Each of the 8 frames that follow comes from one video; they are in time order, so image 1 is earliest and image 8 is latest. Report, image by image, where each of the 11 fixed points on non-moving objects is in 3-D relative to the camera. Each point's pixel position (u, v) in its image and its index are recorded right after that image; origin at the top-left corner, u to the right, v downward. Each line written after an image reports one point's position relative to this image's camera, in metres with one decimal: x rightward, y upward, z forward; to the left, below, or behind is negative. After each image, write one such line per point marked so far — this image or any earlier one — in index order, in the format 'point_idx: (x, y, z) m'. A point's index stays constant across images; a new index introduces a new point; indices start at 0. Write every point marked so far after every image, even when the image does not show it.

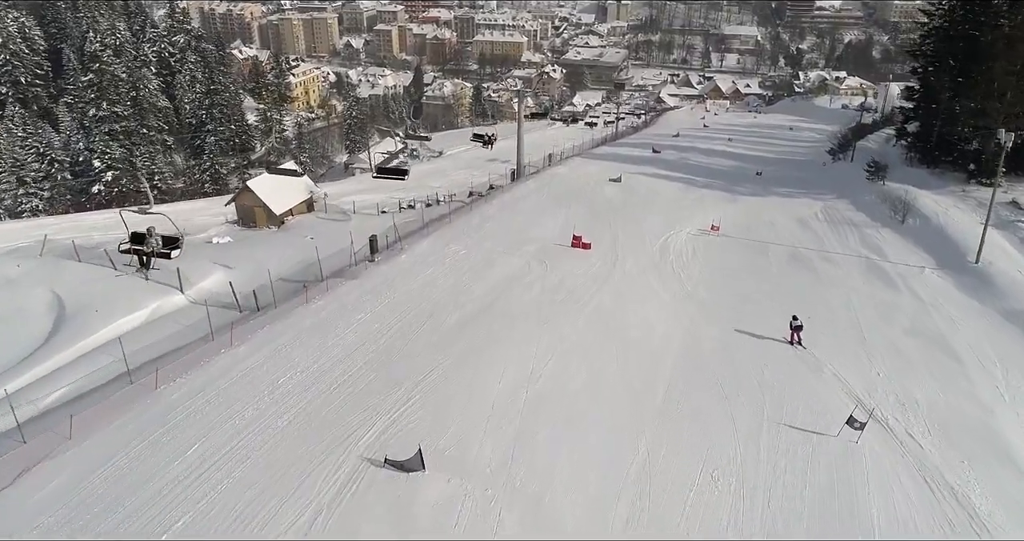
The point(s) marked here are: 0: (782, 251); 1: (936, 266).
0: (+6.6, +0.4, +17.6) m
1: (+9.8, +0.1, +16.7) m
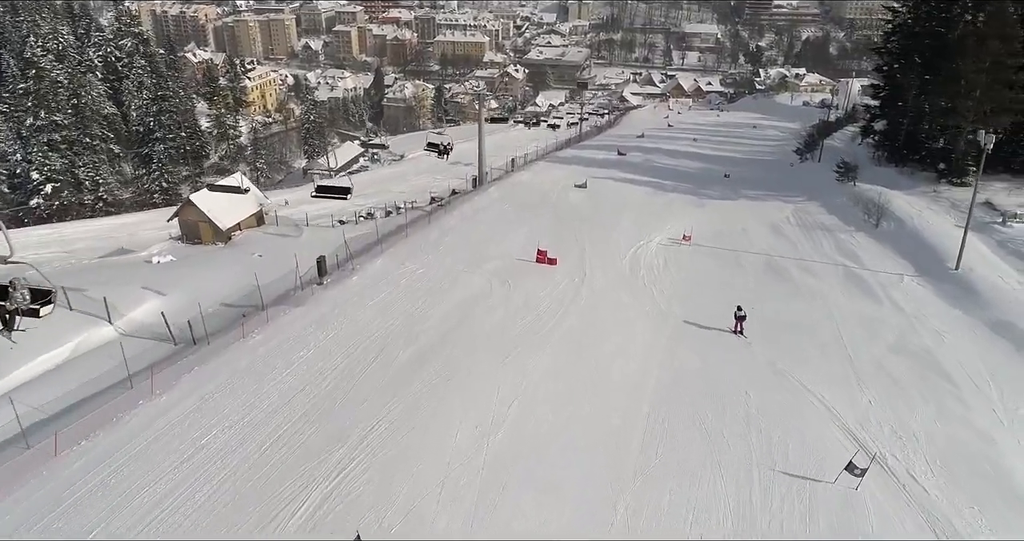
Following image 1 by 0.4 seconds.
0: (+5.7, +0.2, +16.8) m
1: (+9.0, -0.1, +16.0) m
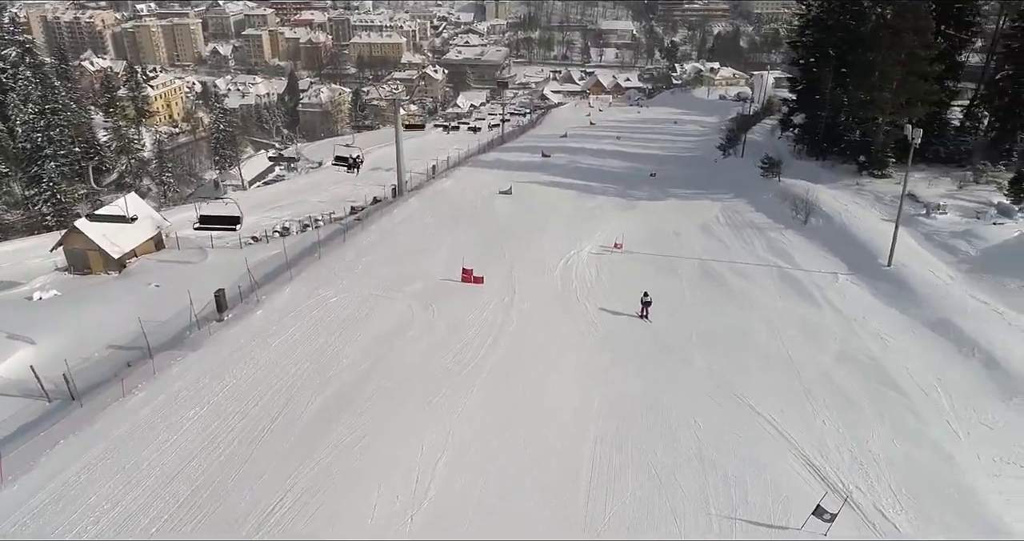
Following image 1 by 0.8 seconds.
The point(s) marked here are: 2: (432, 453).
0: (+4.0, +0.1, +16.2) m
1: (+7.4, 0.0, +15.7) m
2: (-0.9, -2.1, +8.5) m
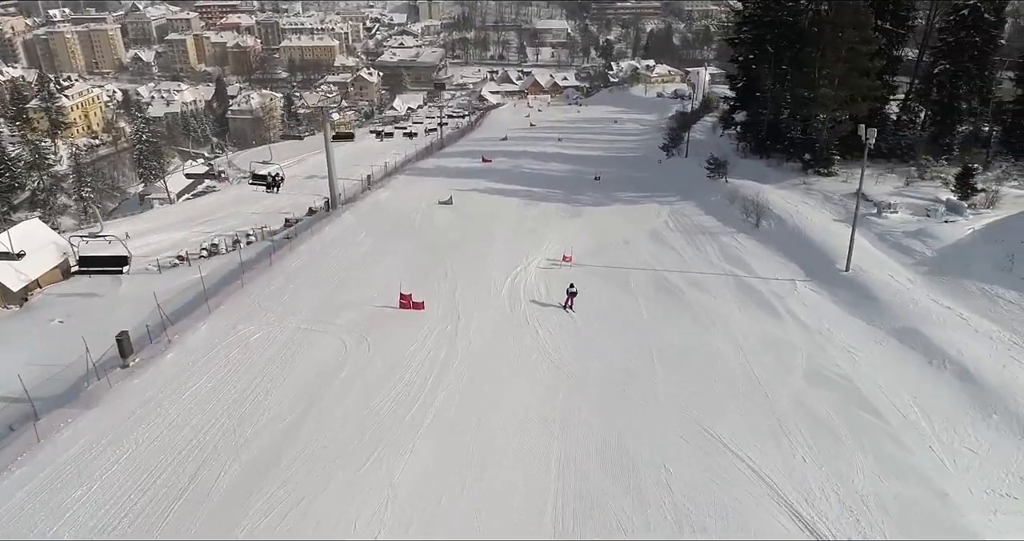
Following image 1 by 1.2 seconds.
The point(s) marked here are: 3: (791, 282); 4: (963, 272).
0: (+2.8, -0.2, +15.3) m
1: (+6.2, -0.1, +15.1) m
2: (-1.5, -2.6, +7.3) m
3: (+5.8, -0.3, +15.0) m
4: (+8.8, 0.0, +14.1) m
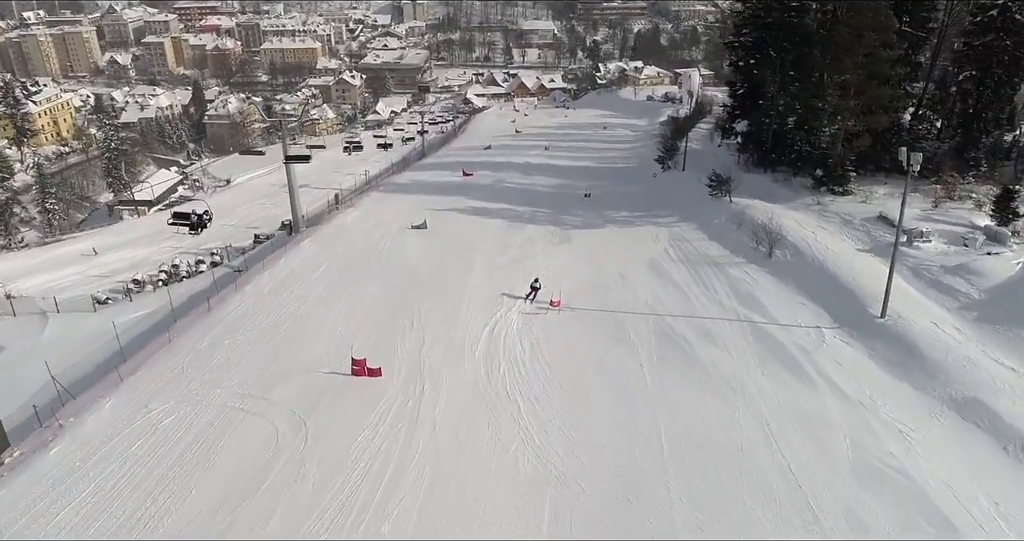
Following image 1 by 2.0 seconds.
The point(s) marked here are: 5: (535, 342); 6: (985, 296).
0: (+2.4, -1.0, +13.1) m
1: (+5.8, -1.0, +13.0) m
2: (-1.7, -3.5, +5.0) m
3: (+5.4, -1.1, +12.8) m
4: (+8.4, -0.8, +11.9) m
5: (+0.4, -1.2, +12.4) m
6: (+8.4, -0.5, +12.8) m
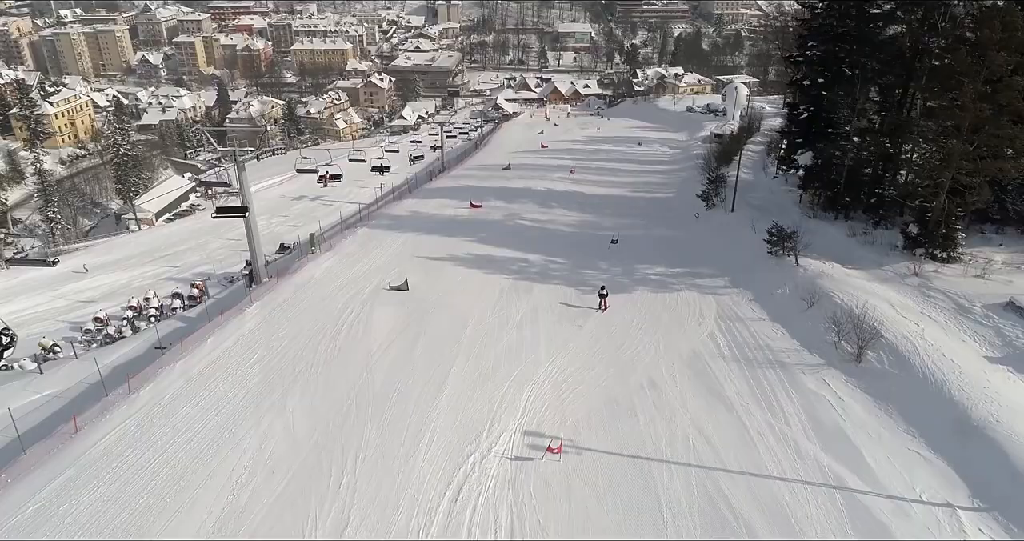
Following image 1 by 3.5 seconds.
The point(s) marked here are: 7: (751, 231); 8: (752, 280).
0: (+2.1, -2.7, +8.8) m
1: (+5.5, -2.7, +8.5) m
2: (-2.4, -5.1, +0.9) m
3: (+5.1, -2.8, +8.3) m
4: (+8.1, -2.7, +7.4) m
5: (0.0, -2.9, +8.2) m
6: (+8.1, -2.3, +8.2) m
7: (+6.4, +1.1, +19.2) m
8: (+5.3, -0.1, +16.2) m
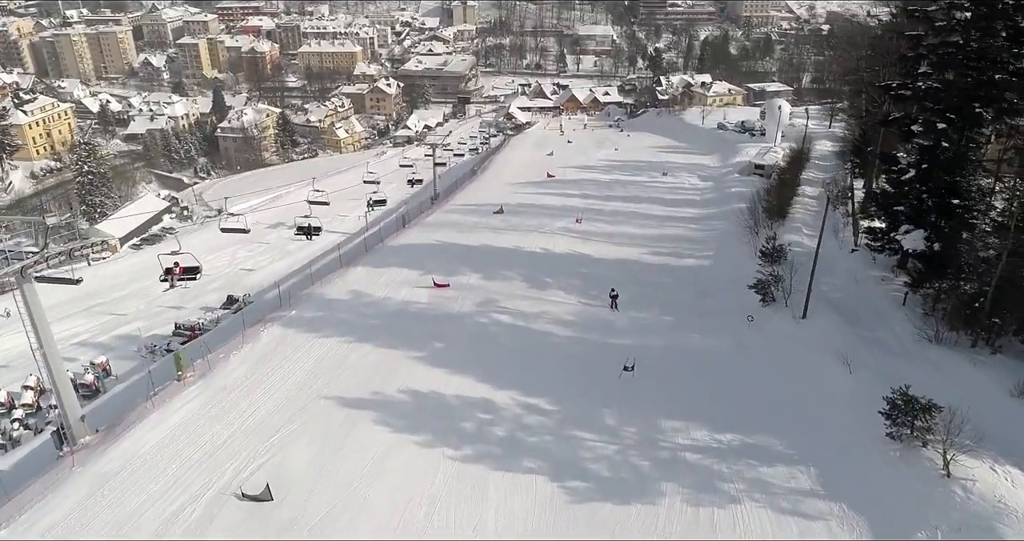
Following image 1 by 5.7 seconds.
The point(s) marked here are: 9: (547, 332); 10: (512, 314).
0: (+1.1, -5.3, +2.1) m
1: (+4.4, -5.4, +1.7) m
2: (-3.7, -7.6, -5.7) m
3: (+4.0, -5.5, +1.6) m
4: (+7.0, -5.3, +0.5) m
5: (-1.0, -5.4, +1.6) m
6: (+7.0, -5.0, +1.3) m
7: (+5.7, -1.5, +12.4) m
8: (+4.5, -2.8, +9.4) m
9: (+0.7, -1.2, +15.7) m
10: (-0.1, -1.0, +16.5) m
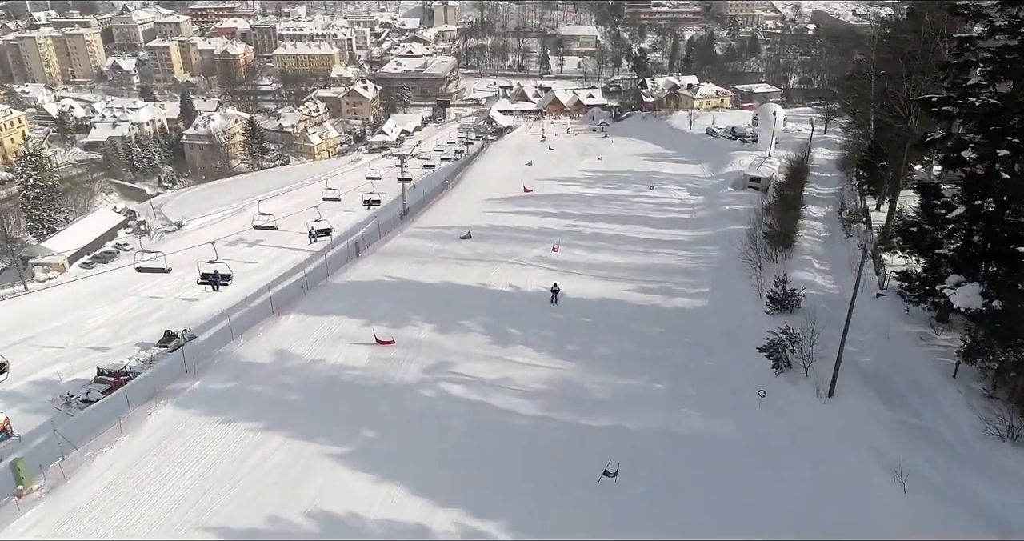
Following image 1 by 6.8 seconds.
0: (+0.5, -6.4, -1.0) m
1: (+3.9, -6.4, -1.3) m
2: (-4.1, -8.7, -8.8) m
3: (+3.5, -6.5, -1.5) m
4: (+6.5, -6.3, -2.5) m
5: (-1.6, -6.5, -1.6) m
6: (+6.5, -6.0, -1.7) m
7: (+4.9, -2.6, +9.4) m
8: (+3.8, -3.8, +6.4) m
9: (-0.1, -2.3, +12.6) m
10: (-0.9, -2.1, +13.4) m
